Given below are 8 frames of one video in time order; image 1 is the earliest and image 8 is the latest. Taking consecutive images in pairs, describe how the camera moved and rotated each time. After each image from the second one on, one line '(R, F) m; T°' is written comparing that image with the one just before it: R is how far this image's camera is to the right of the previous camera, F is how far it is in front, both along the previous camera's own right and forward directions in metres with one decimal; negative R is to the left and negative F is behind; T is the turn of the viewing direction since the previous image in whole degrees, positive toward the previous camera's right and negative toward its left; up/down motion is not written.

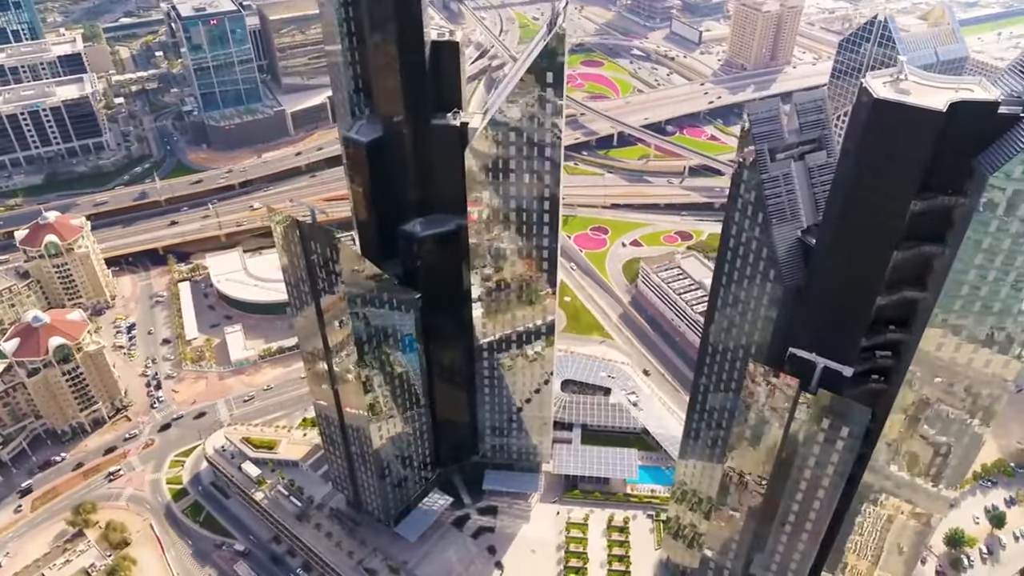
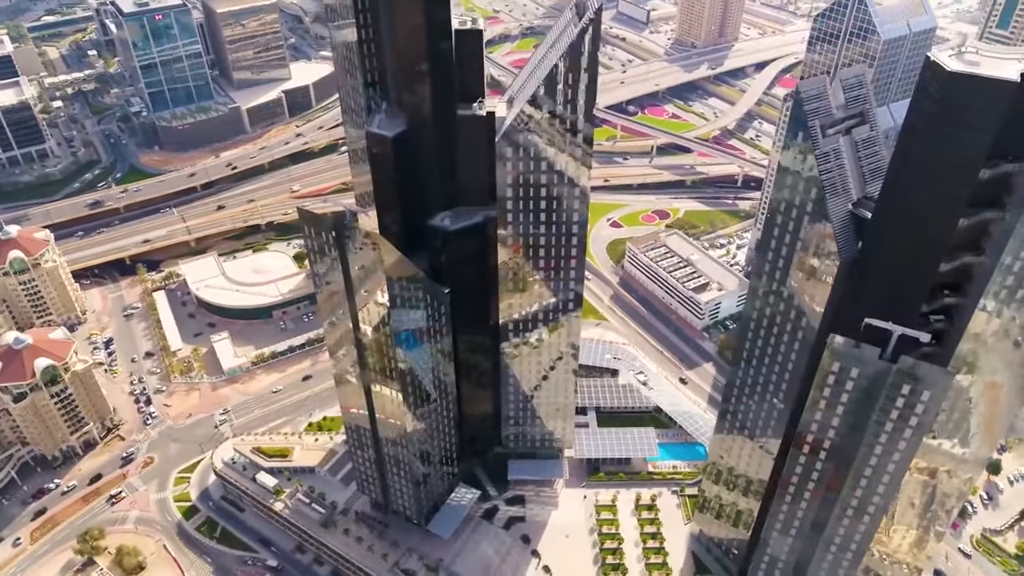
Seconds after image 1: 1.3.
(-20.4, +2.0) m; +5°
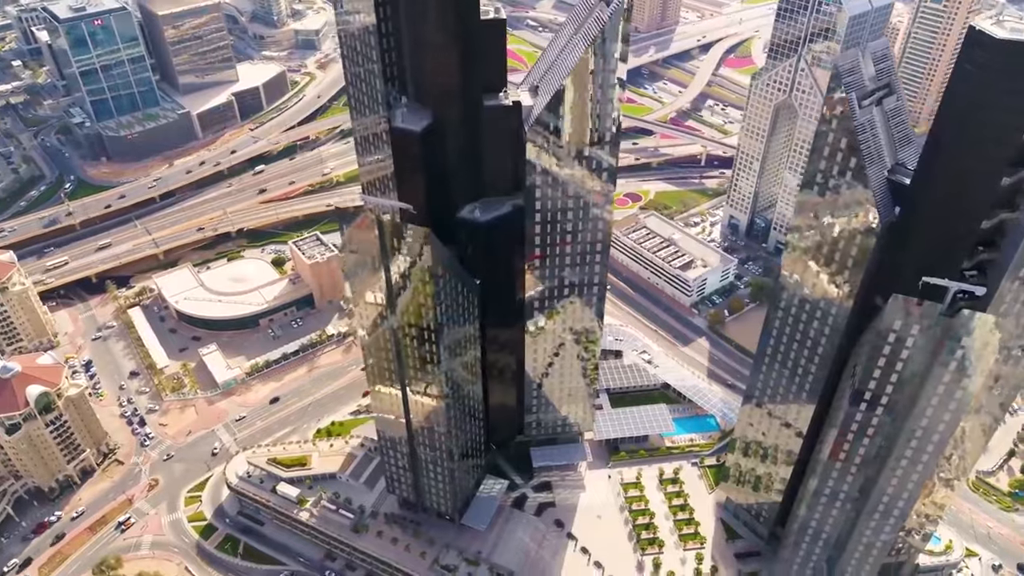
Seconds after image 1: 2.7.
(-21.7, +0.2) m; +5°
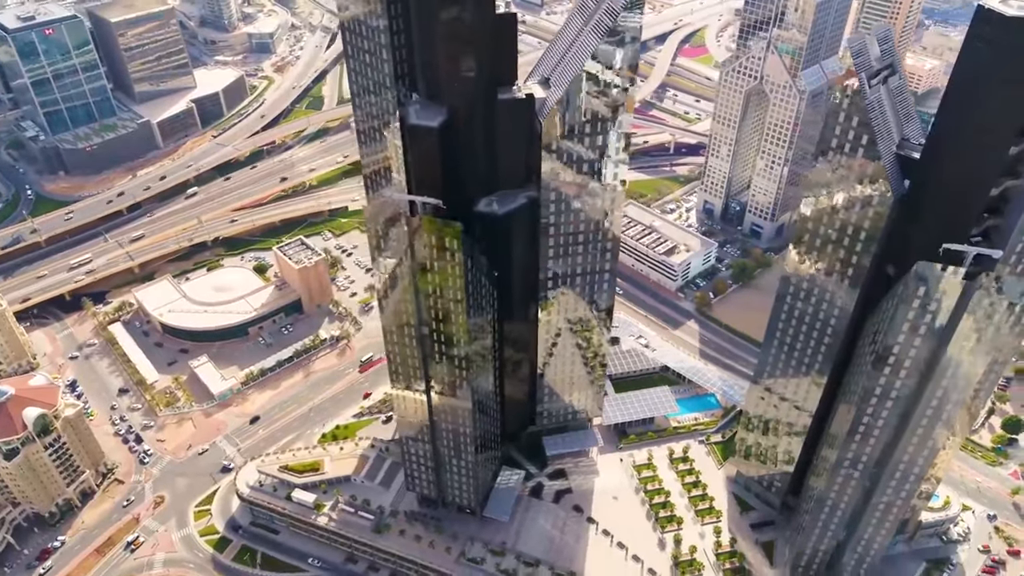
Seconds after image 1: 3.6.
(-15.5, -1.5) m; +4°
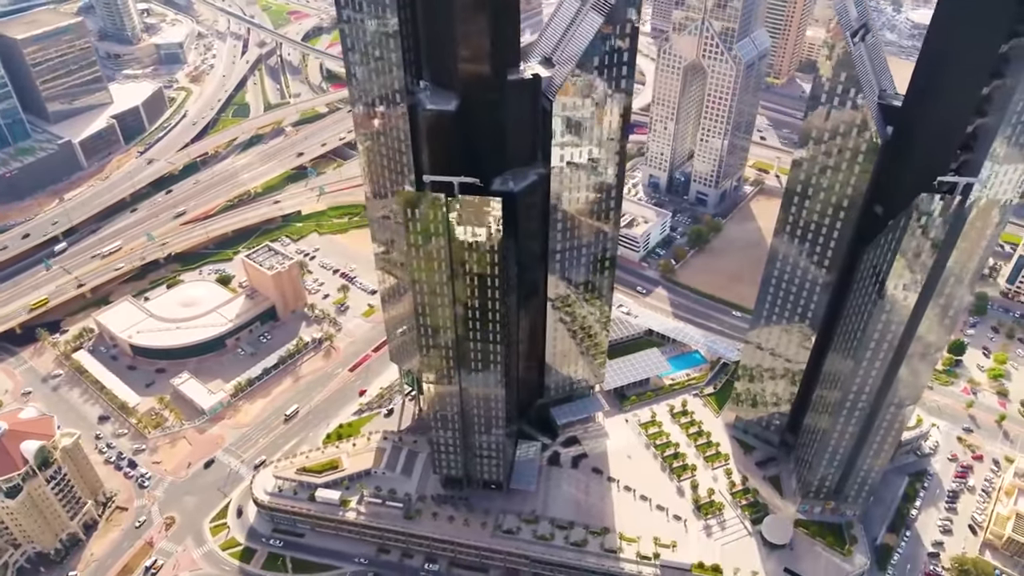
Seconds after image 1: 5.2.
(-26.6, -4.4) m; +7°
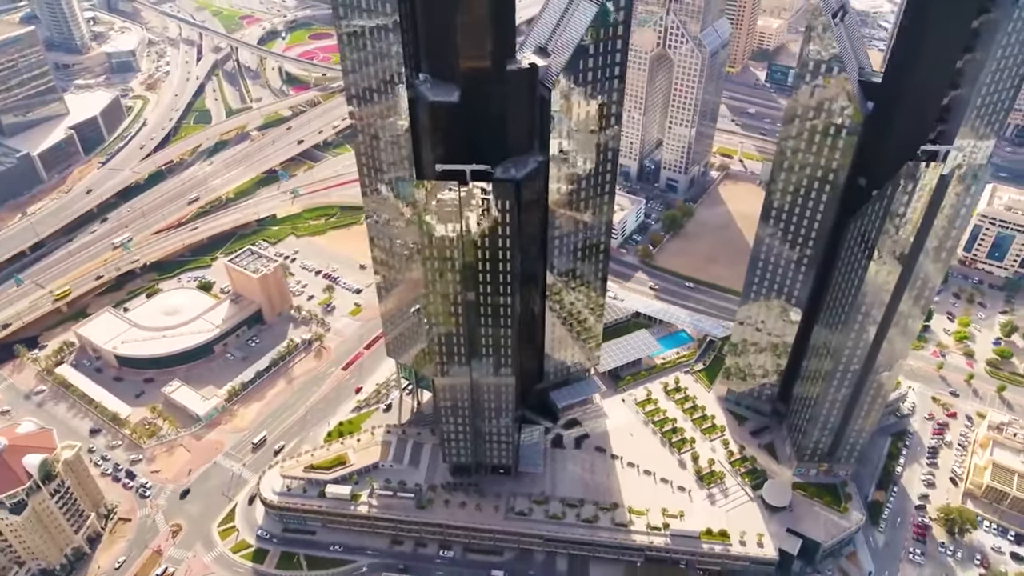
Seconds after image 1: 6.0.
(-12.6, -3.7) m; +4°
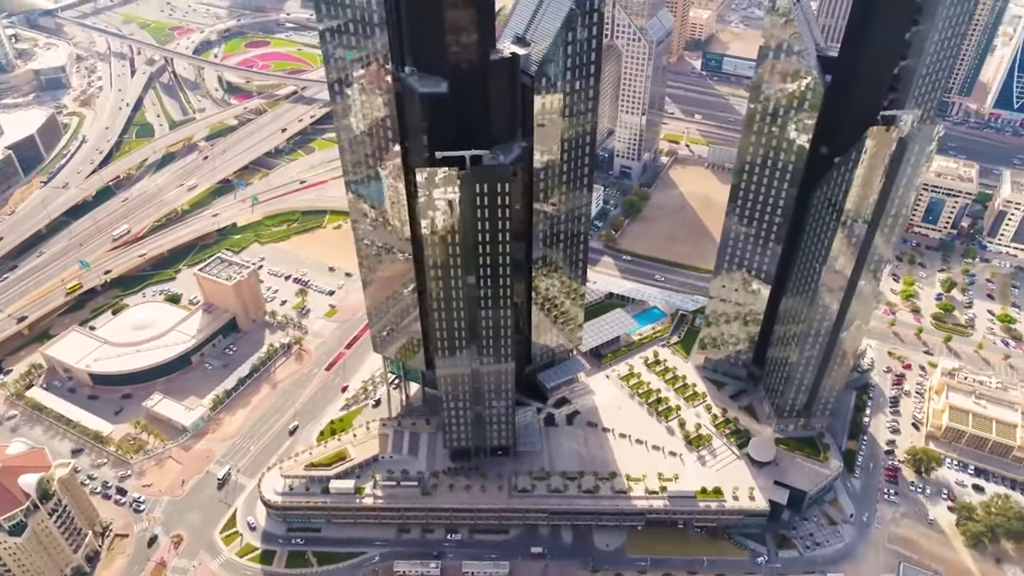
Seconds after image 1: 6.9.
(-14.4, -5.4) m; +5°
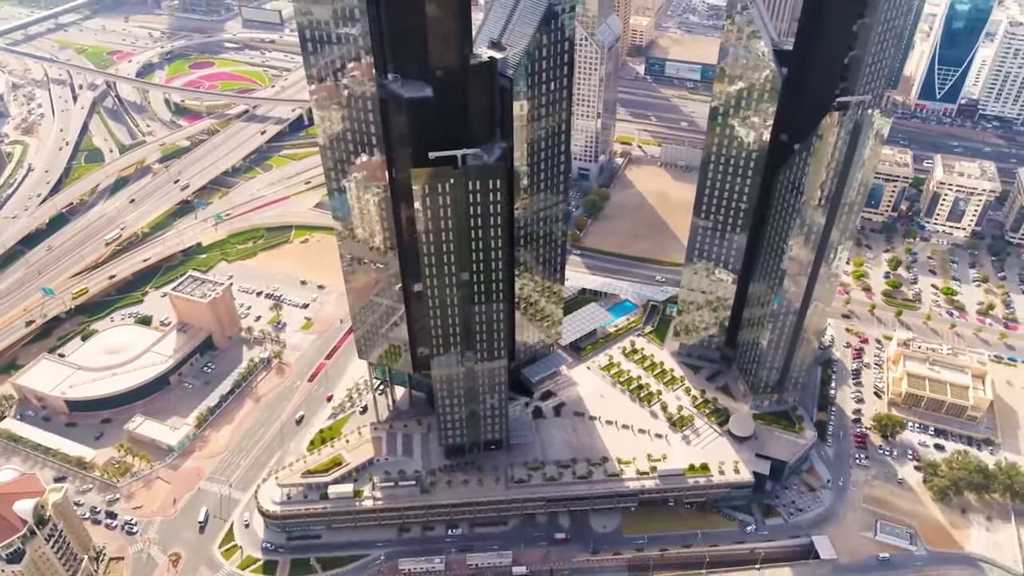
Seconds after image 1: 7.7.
(-11.4, -5.8) m; +4°
